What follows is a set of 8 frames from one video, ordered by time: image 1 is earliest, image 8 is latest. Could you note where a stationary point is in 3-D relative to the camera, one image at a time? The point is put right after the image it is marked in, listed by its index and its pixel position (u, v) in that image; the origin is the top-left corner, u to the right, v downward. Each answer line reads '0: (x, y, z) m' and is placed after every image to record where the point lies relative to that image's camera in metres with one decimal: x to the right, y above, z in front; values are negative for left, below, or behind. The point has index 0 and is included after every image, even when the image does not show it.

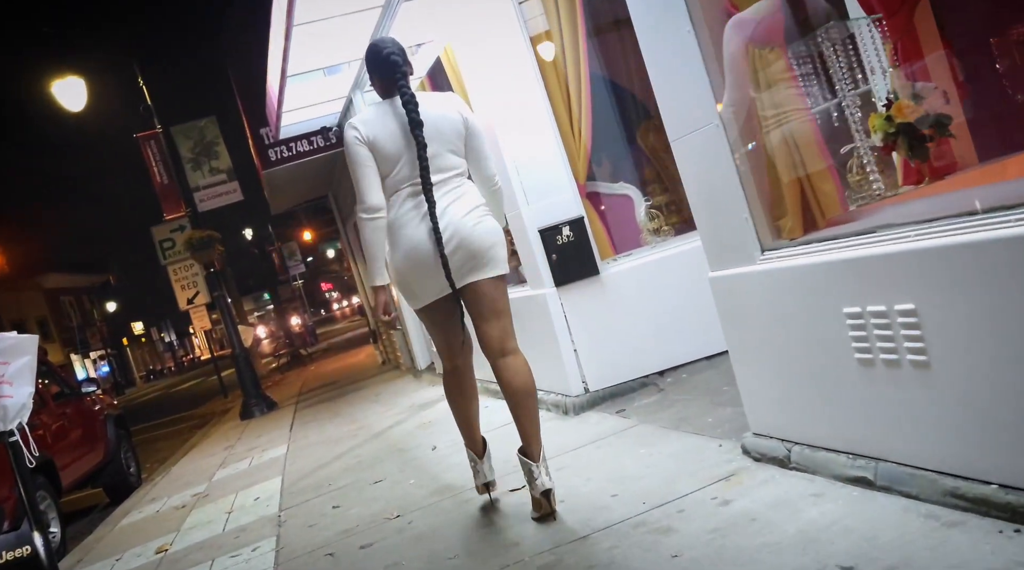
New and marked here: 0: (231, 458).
0: (-3.1, -1.9, +9.8) m
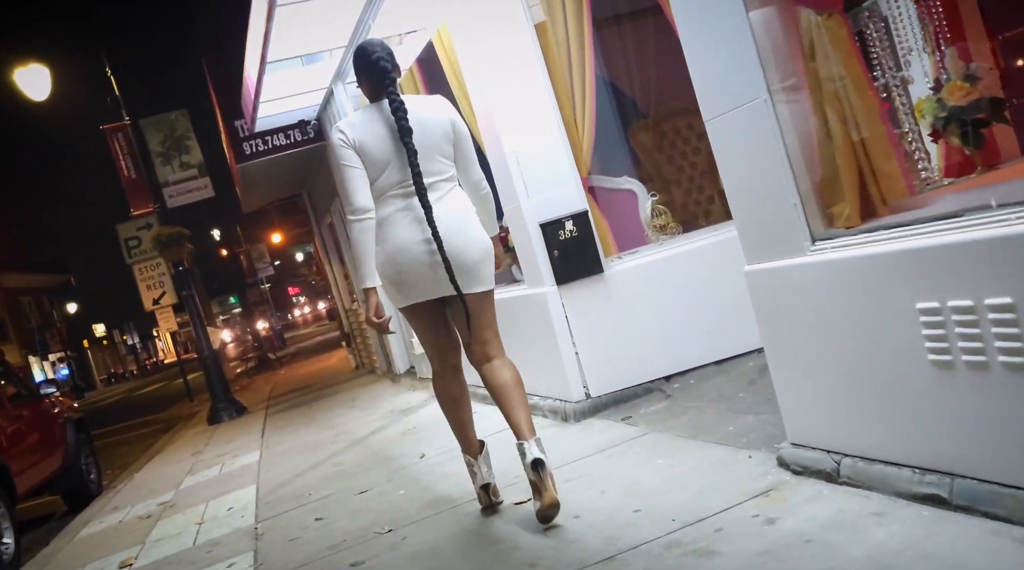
0: (-3.3, -1.9, +9.3) m
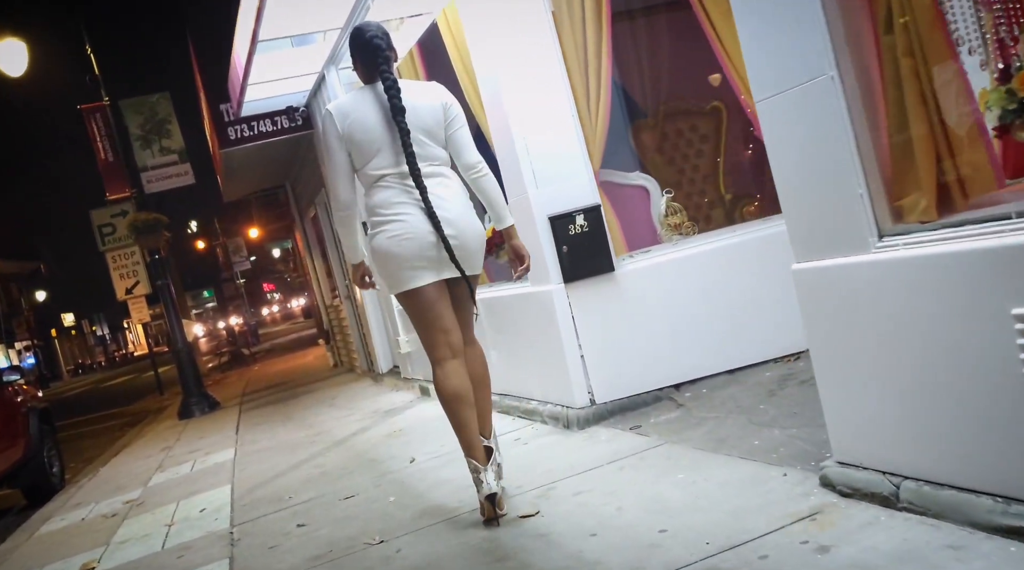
0: (-3.4, -1.7, +8.8) m
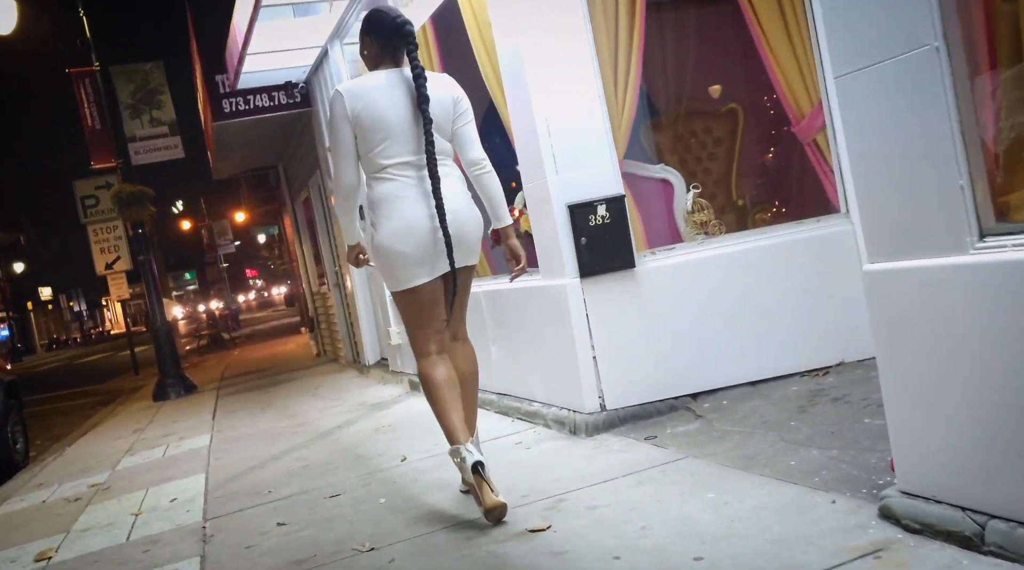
0: (-3.5, -1.5, +8.4) m
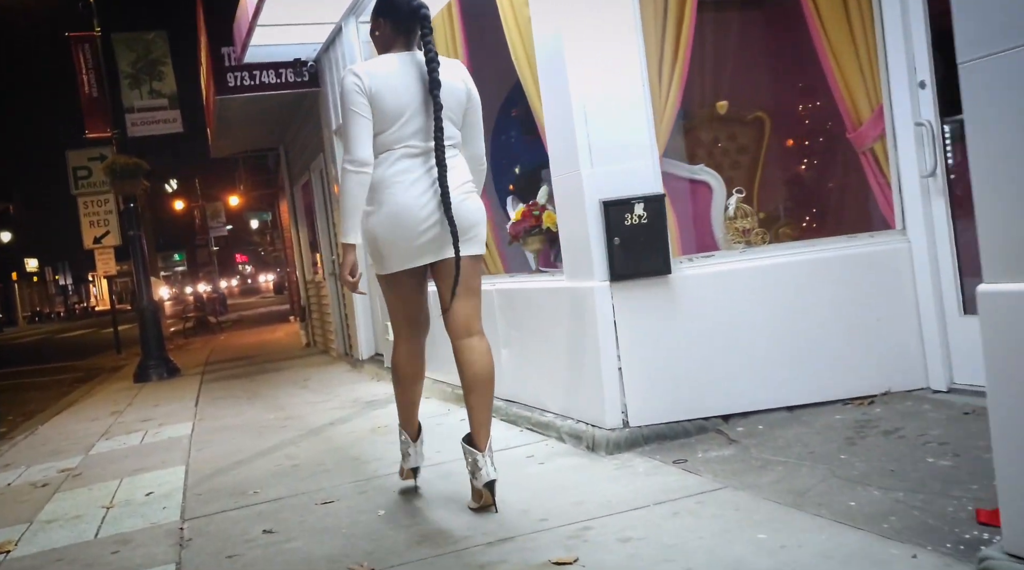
0: (-3.5, -1.3, +7.9) m
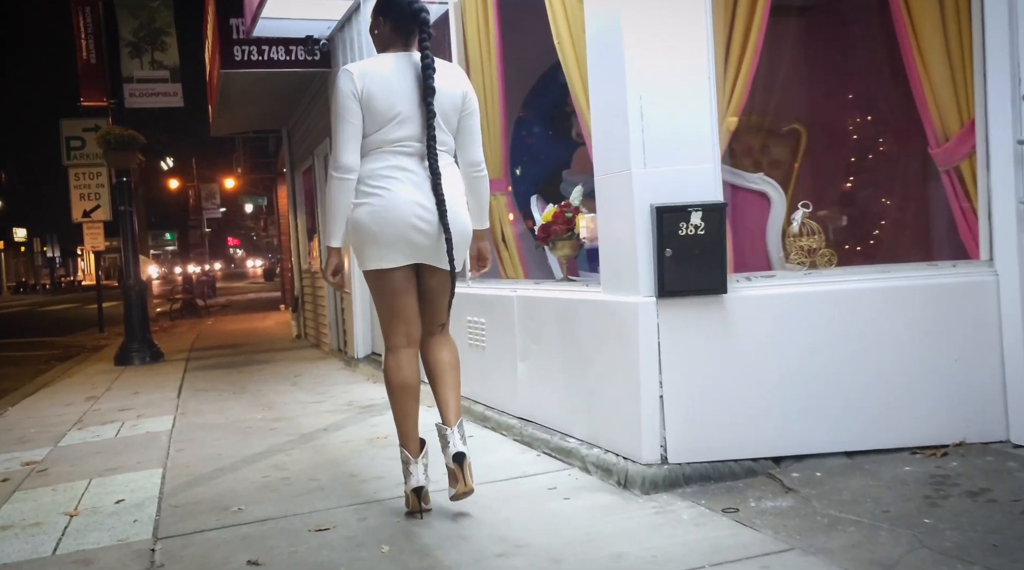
0: (-3.5, -1.1, +7.4) m
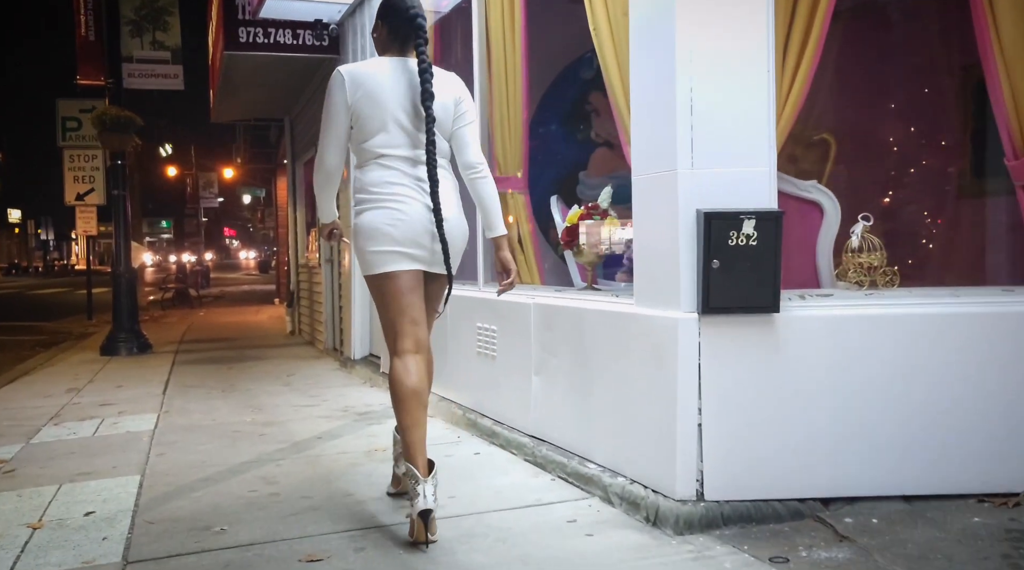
0: (-3.4, -1.0, +6.9) m
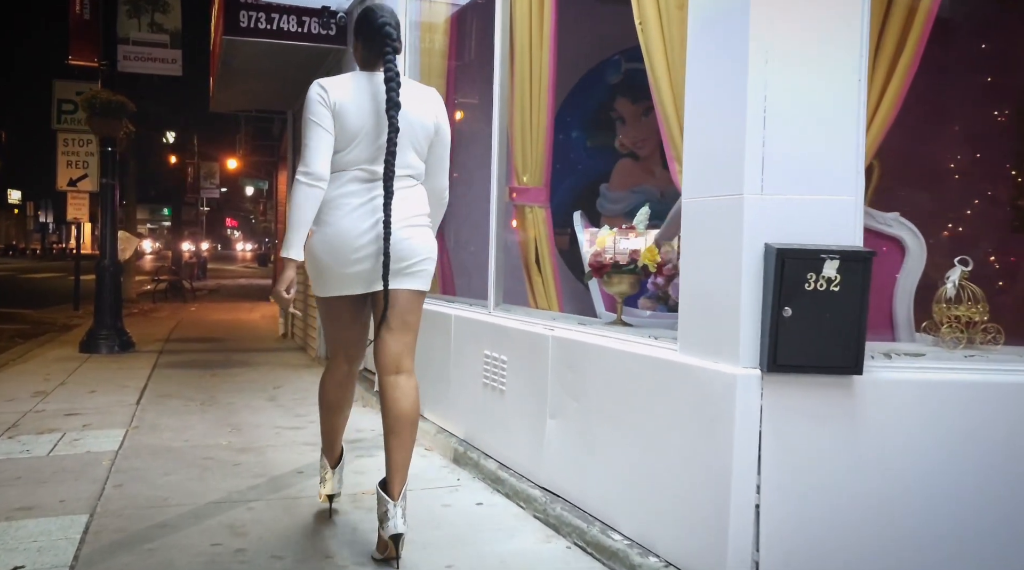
0: (-3.4, -1.0, +6.3) m
